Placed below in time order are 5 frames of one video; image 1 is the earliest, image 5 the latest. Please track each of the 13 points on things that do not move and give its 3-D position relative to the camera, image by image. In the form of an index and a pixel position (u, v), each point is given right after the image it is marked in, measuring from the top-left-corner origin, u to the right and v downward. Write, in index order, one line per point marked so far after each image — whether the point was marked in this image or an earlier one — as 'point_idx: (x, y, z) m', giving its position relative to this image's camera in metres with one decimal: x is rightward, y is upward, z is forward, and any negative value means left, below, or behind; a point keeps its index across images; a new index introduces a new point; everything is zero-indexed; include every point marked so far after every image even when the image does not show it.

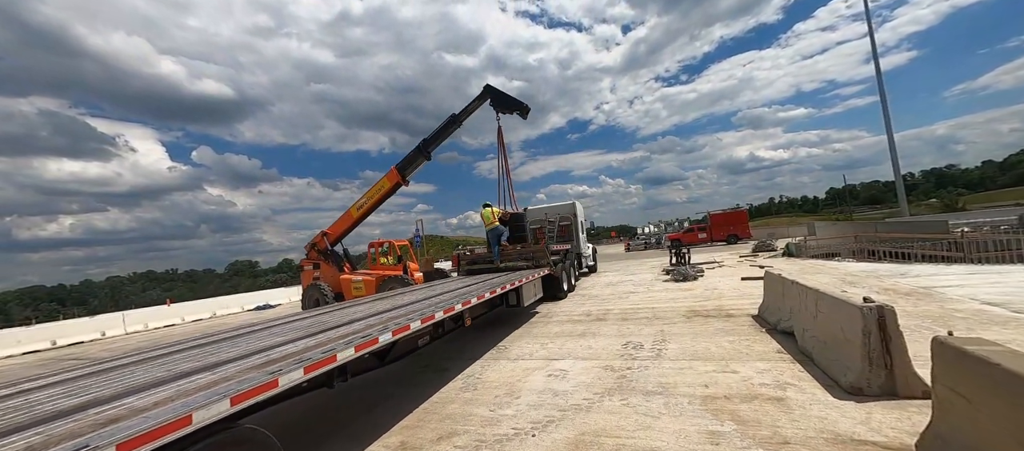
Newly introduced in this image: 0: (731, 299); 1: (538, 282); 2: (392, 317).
0: (+5.1, -1.7, +8.7) m
1: (+0.7, -1.5, +9.5) m
2: (-1.4, -1.0, +4.2) m
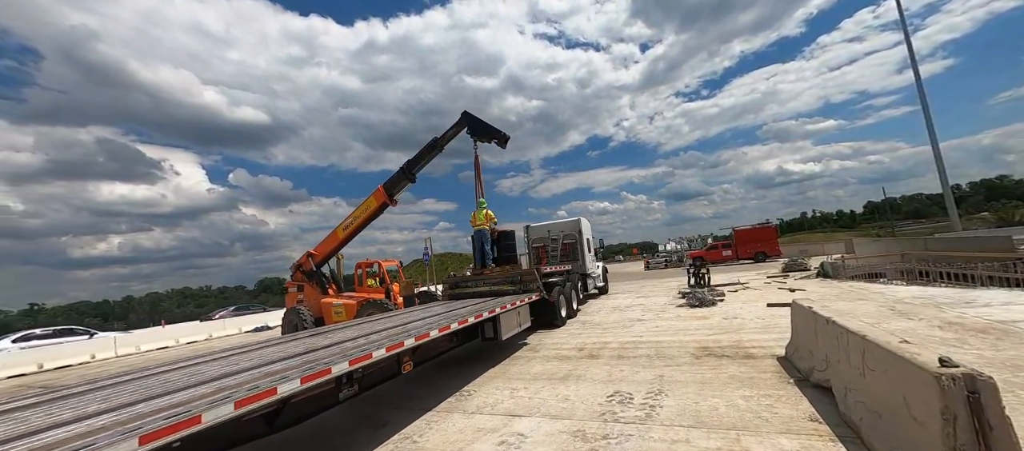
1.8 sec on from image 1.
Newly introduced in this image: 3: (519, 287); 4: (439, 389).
0: (+4.7, -2.1, +7.3) m
1: (+0.3, -1.9, +8.4) m
2: (-2.0, -1.2, +3.2) m
3: (+0.1, -1.5, +9.0) m
4: (-1.1, -2.5, +5.8) m
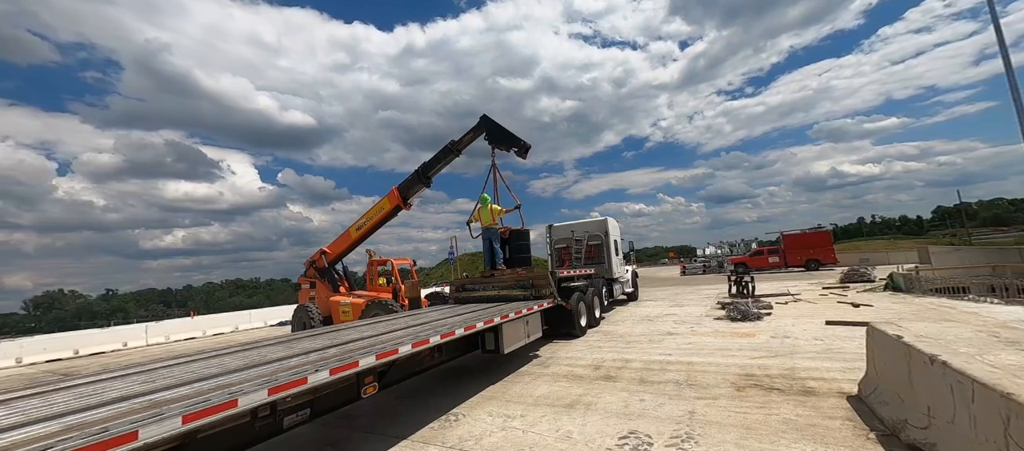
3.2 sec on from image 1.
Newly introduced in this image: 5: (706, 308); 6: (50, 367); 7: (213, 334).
0: (+4.8, -2.1, +6.0) m
1: (+0.5, -1.9, +7.4) m
2: (-2.3, -1.1, +2.5) m
3: (+0.4, -1.5, +8.1) m
4: (-1.2, -2.5, +5.0) m
5: (+6.5, -2.8, +12.3) m
6: (-14.8, -4.6, +11.9) m
7: (-14.4, -5.2, +17.8) m
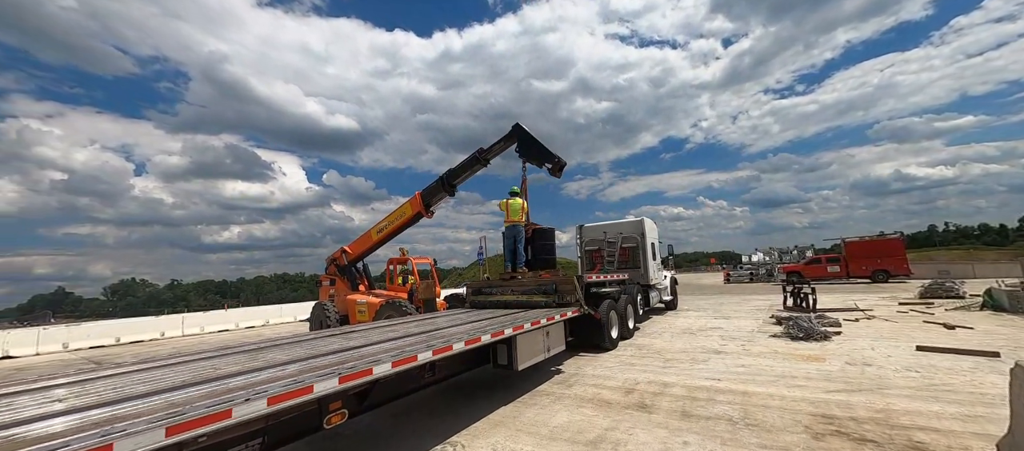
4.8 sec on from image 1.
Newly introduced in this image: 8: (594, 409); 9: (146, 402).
0: (+5.0, -2.2, +4.7) m
1: (+0.8, -1.8, +6.5) m
2: (-2.4, -1.0, +1.9) m
3: (+0.8, -1.4, +7.2) m
4: (-1.1, -2.4, +4.2) m
5: (+7.2, -2.8, +10.8) m
6: (-14.1, -4.3, +12.3) m
7: (-13.1, -5.0, +18.1) m
8: (+1.1, -2.4, +4.8) m
9: (-2.3, -1.1, +2.3) m
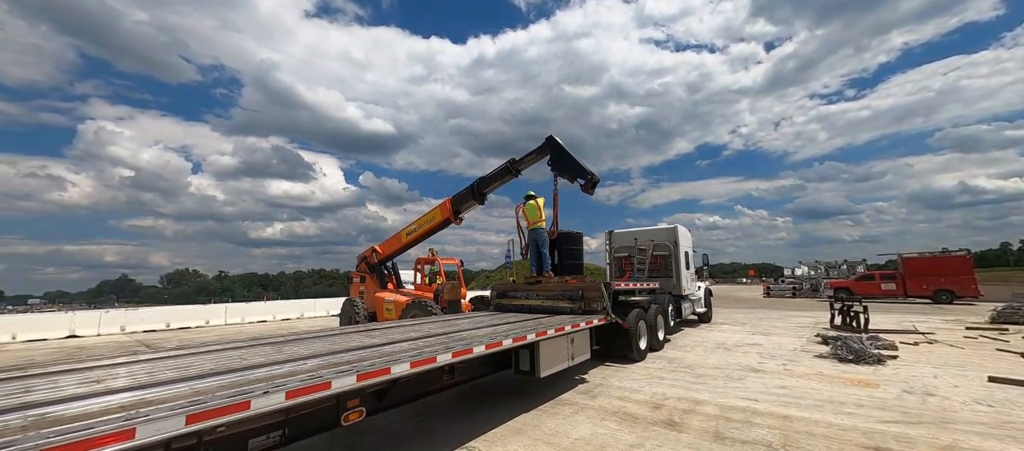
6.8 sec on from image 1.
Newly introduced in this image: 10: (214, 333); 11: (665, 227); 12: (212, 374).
0: (+5.2, -2.3, +4.2) m
1: (+1.2, -1.9, +6.3) m
2: (-2.3, -1.0, +1.9) m
3: (+1.3, -1.5, +7.0) m
4: (-0.9, -2.4, +4.2) m
5: (+7.9, -3.1, +10.1) m
6: (-13.2, -4.0, +13.2) m
7: (-11.8, -4.8, +19.0) m
8: (+1.3, -2.5, +4.6) m
9: (-2.1, -1.0, +2.4) m
10: (-11.4, -4.1, +14.1) m
11: (+5.0, 0.0, +12.0) m
12: (-2.2, -1.1, +2.8) m
